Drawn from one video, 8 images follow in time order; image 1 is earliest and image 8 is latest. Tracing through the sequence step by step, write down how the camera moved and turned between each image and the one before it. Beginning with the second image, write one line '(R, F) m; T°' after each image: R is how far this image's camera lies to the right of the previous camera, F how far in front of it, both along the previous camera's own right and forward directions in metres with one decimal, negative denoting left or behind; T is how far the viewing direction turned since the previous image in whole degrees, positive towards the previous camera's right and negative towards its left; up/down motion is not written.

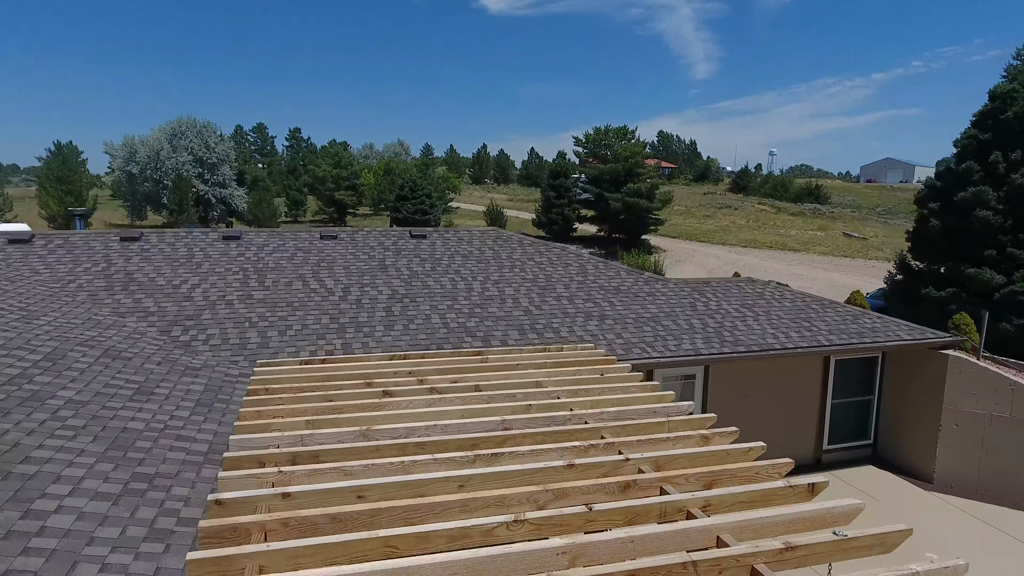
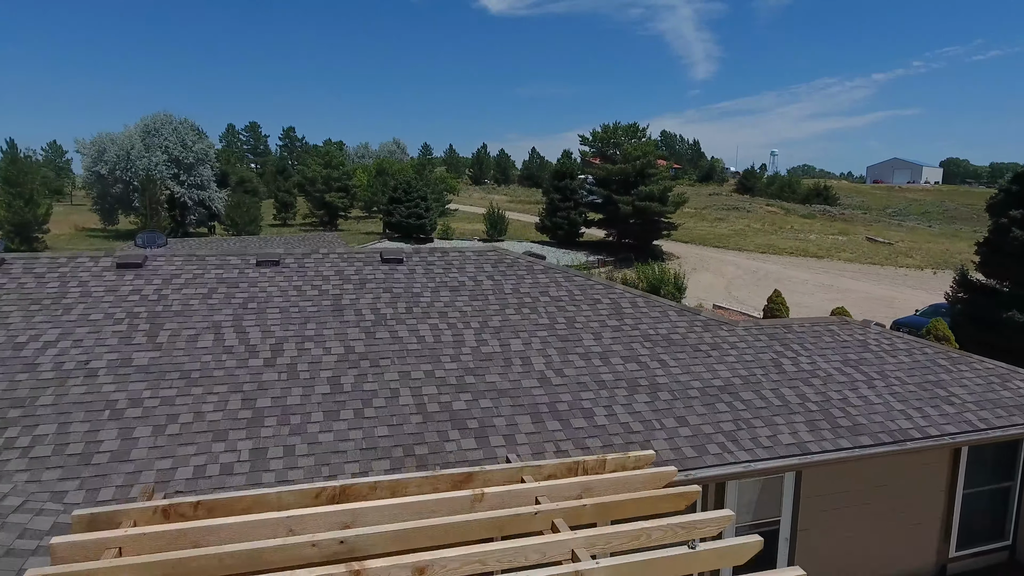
(-0.1, +2.4) m; 0°
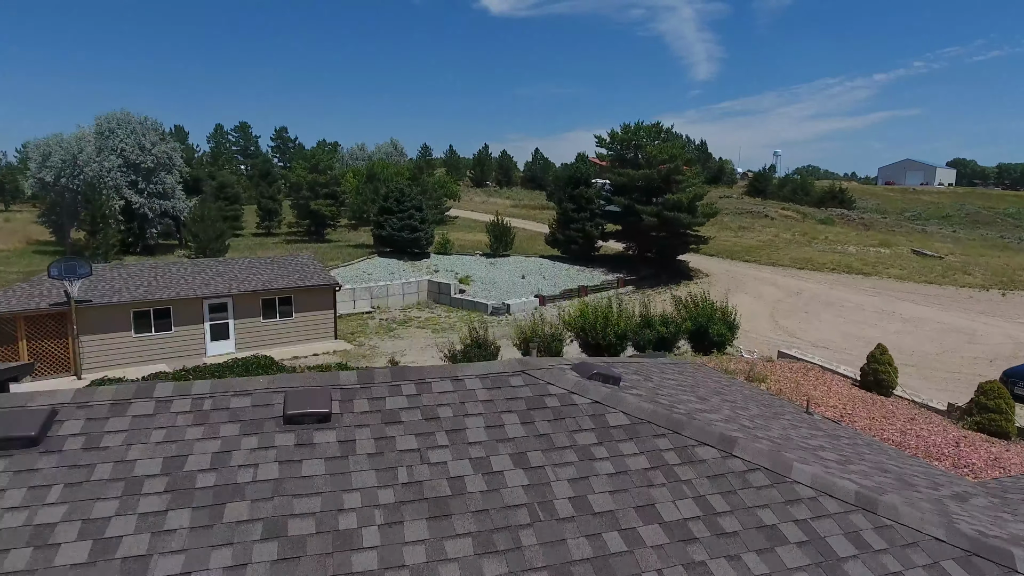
(-0.3, +3.8) m; 0°
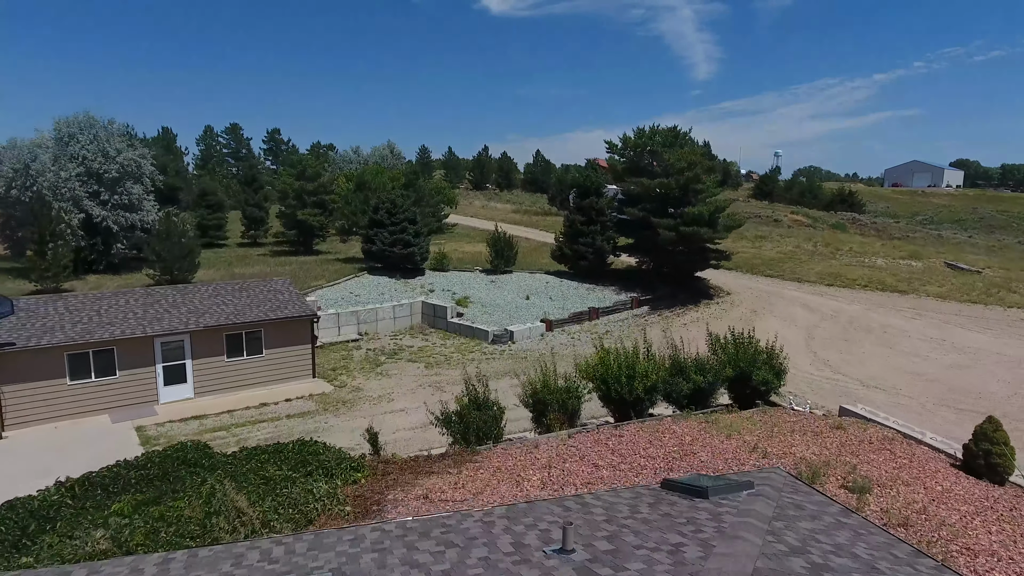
(-0.1, +2.6) m; 0°
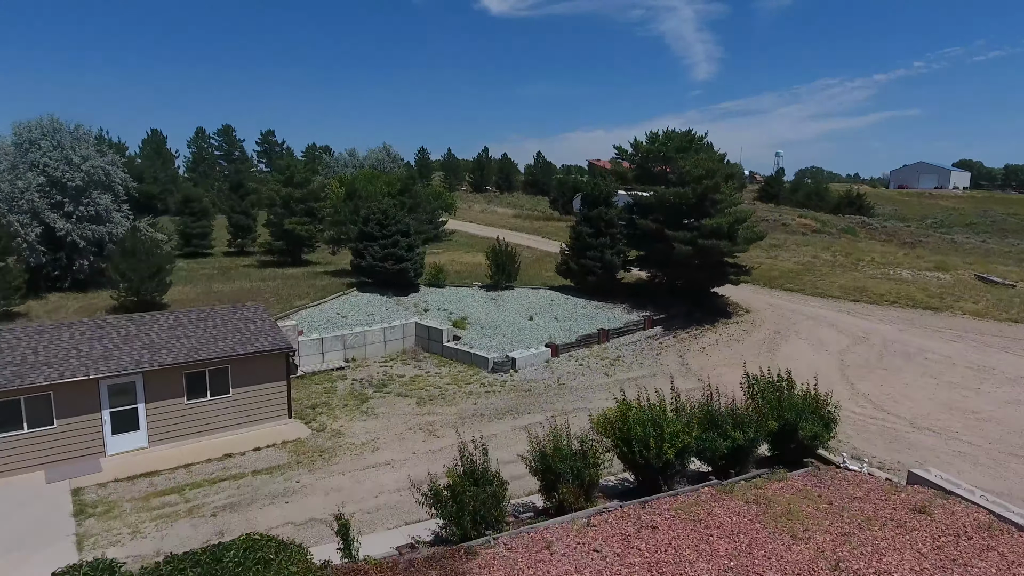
(-0.1, +2.0) m; 0°
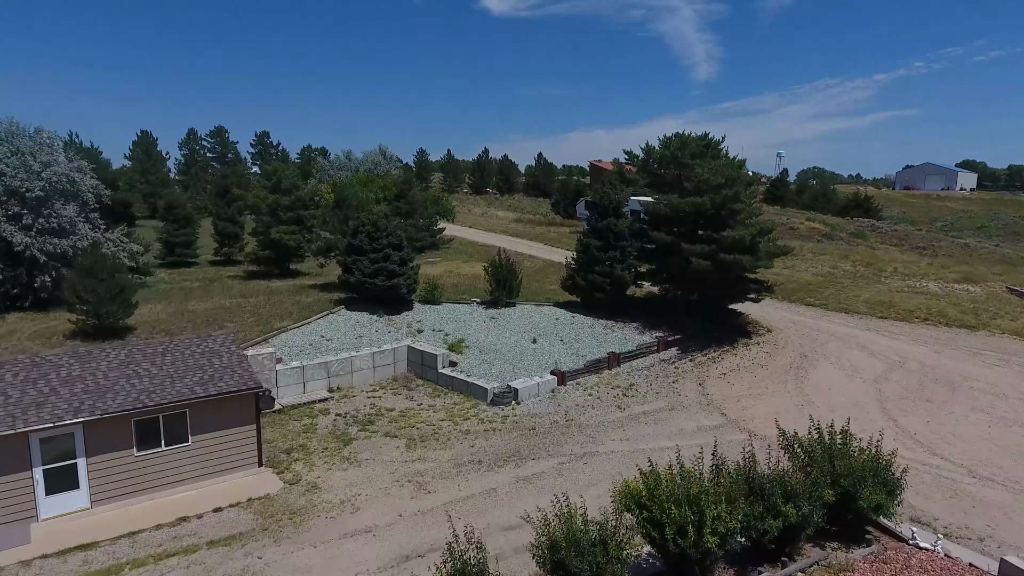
(0.0, +1.9) m; 0°
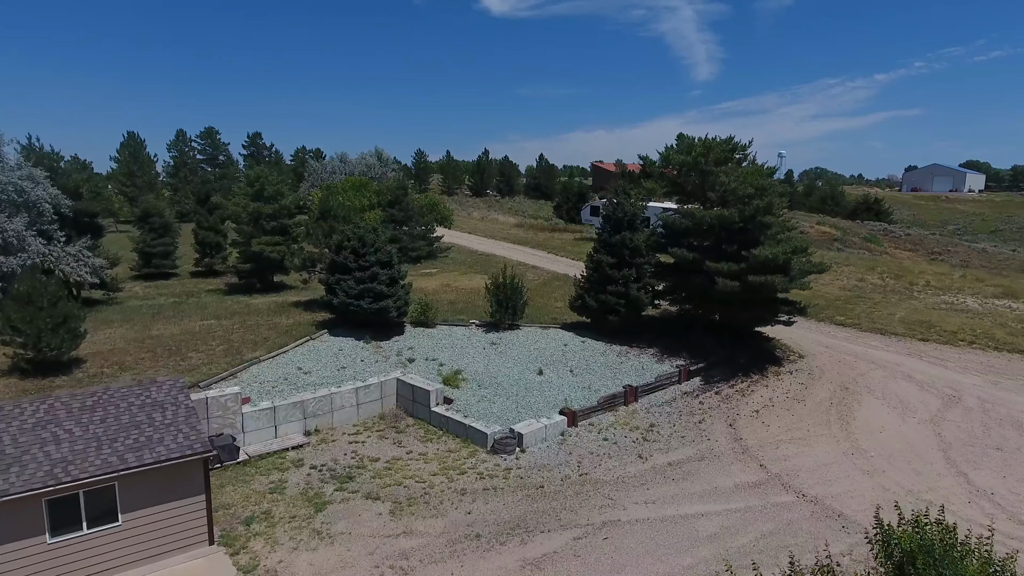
(-0.1, +2.3) m; 0°
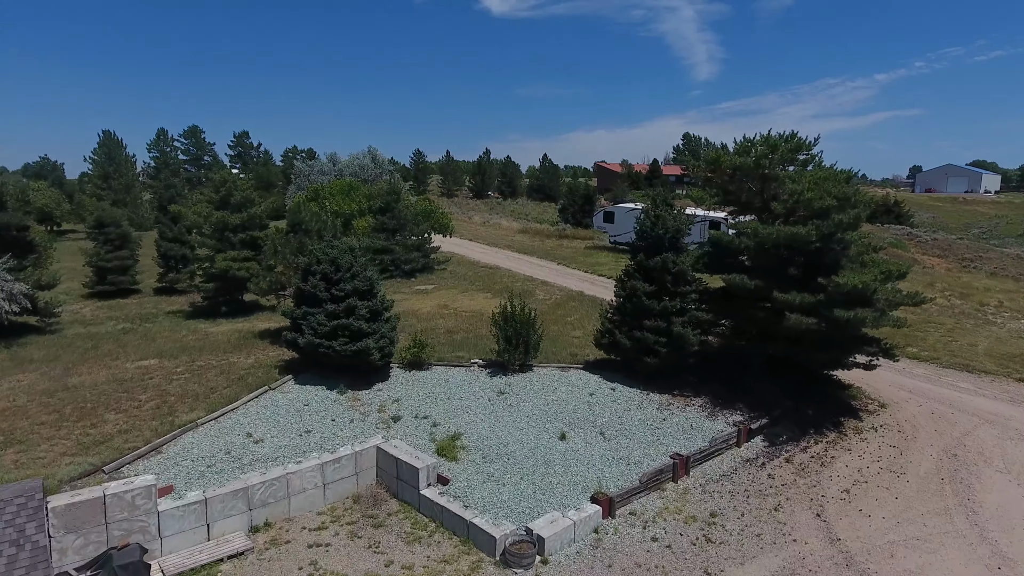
(-0.3, +4.0) m; 0°
